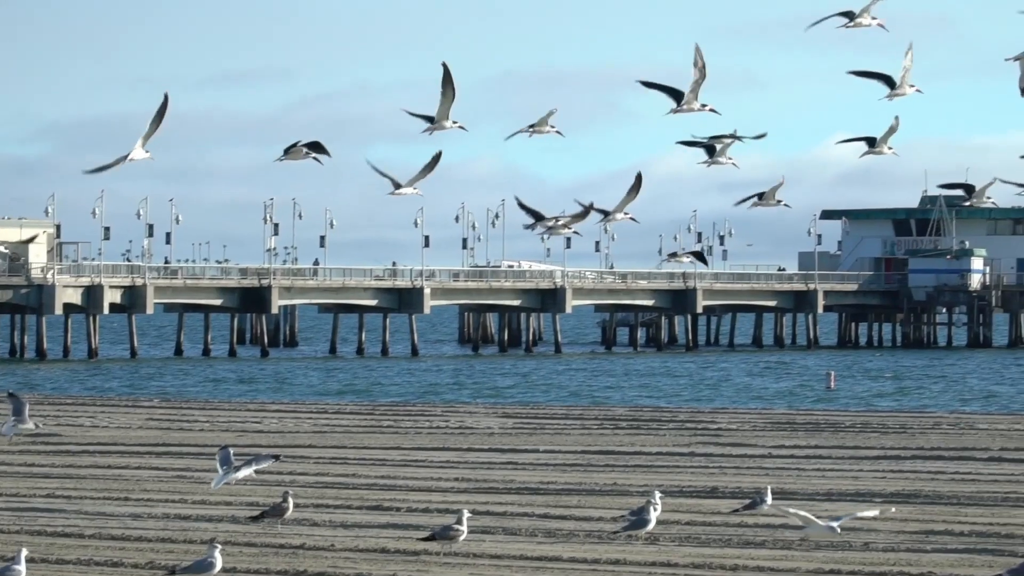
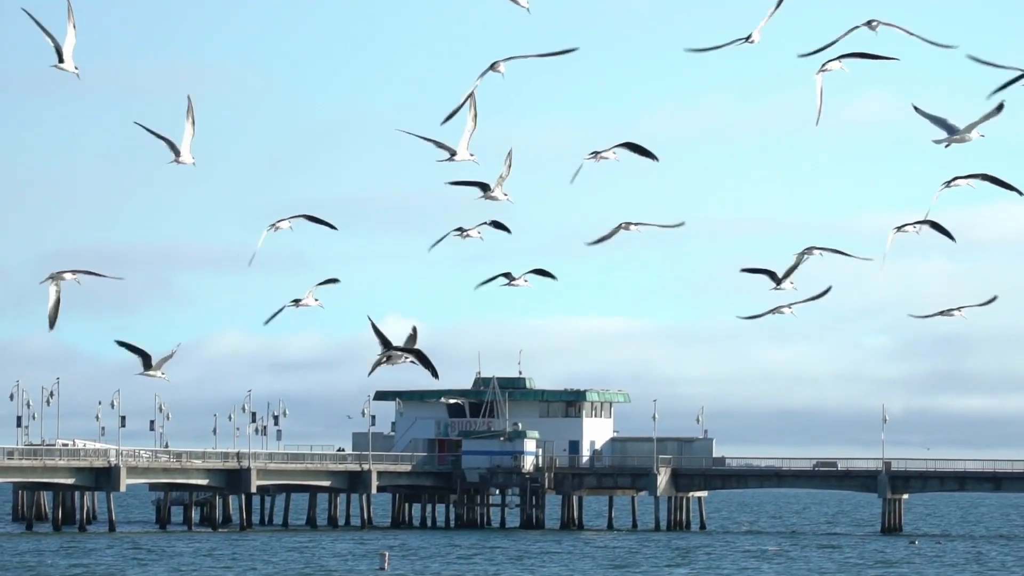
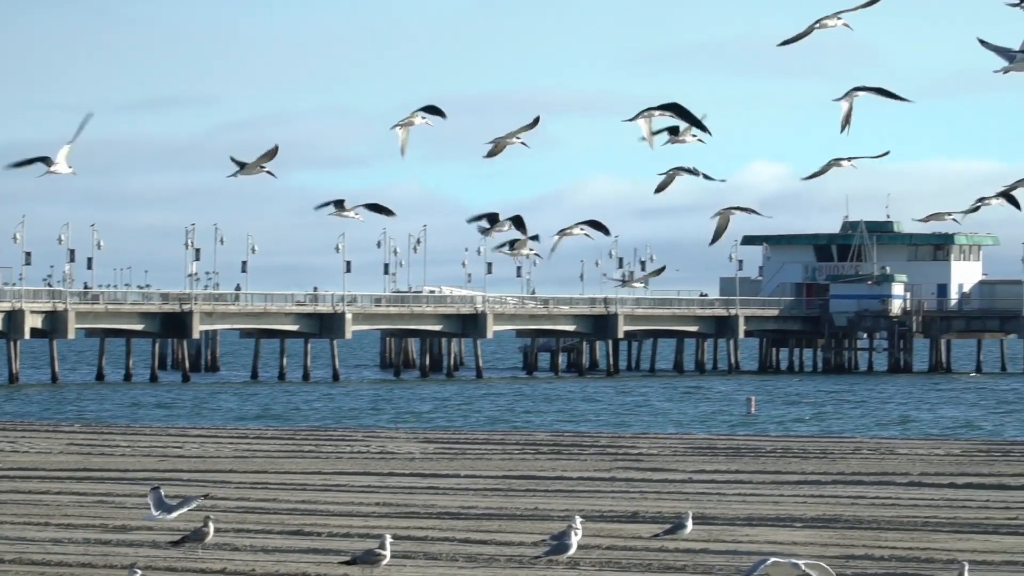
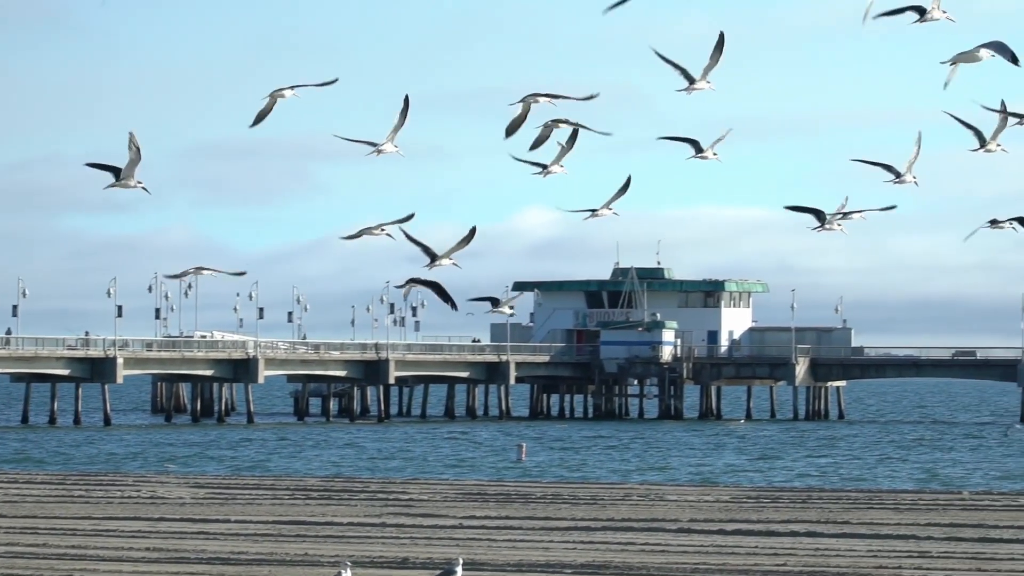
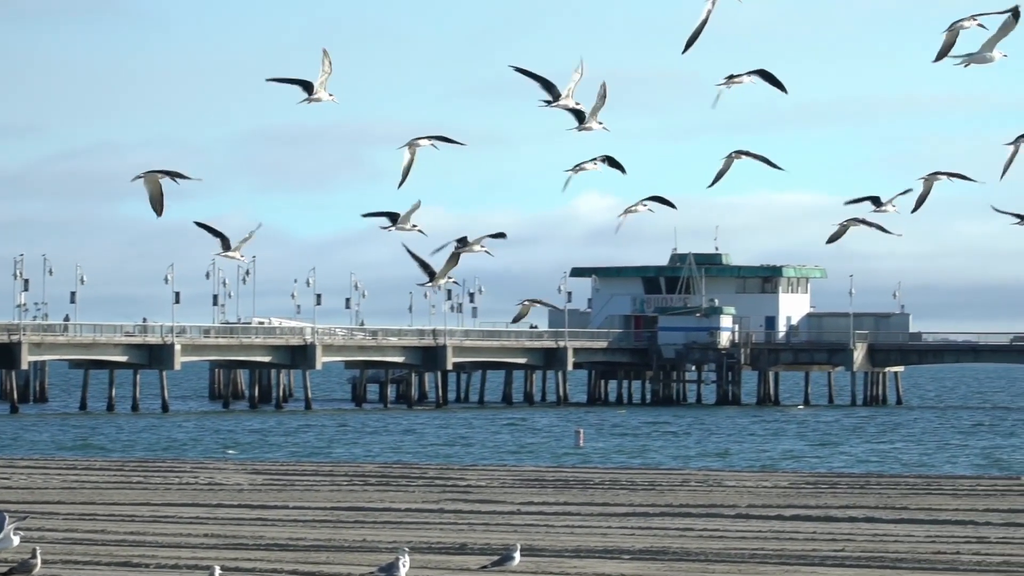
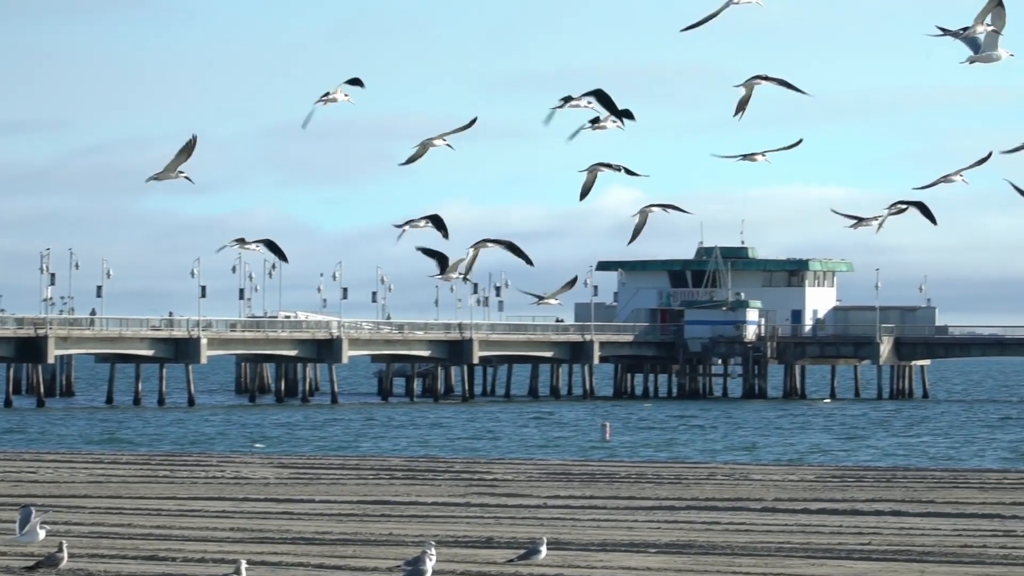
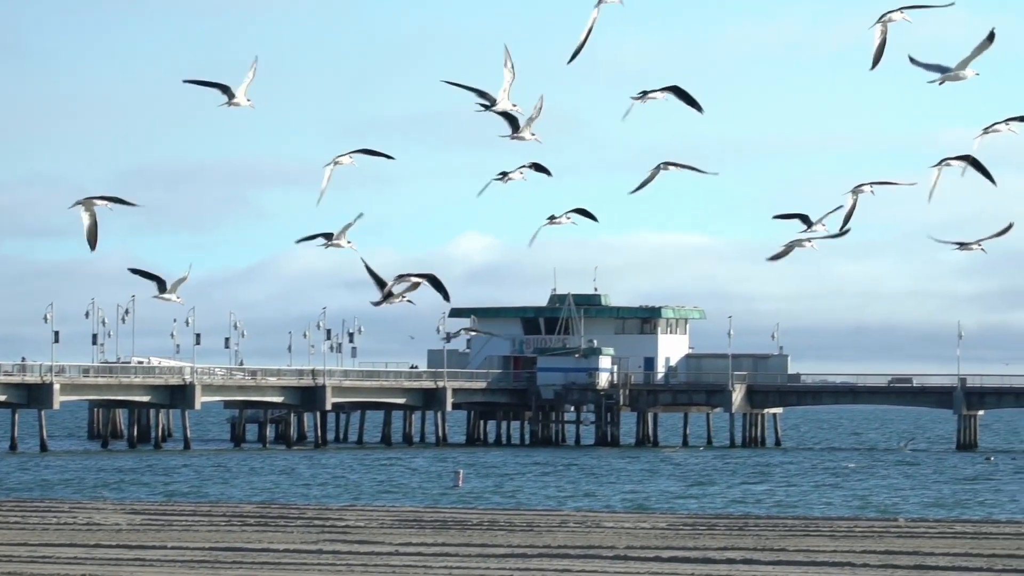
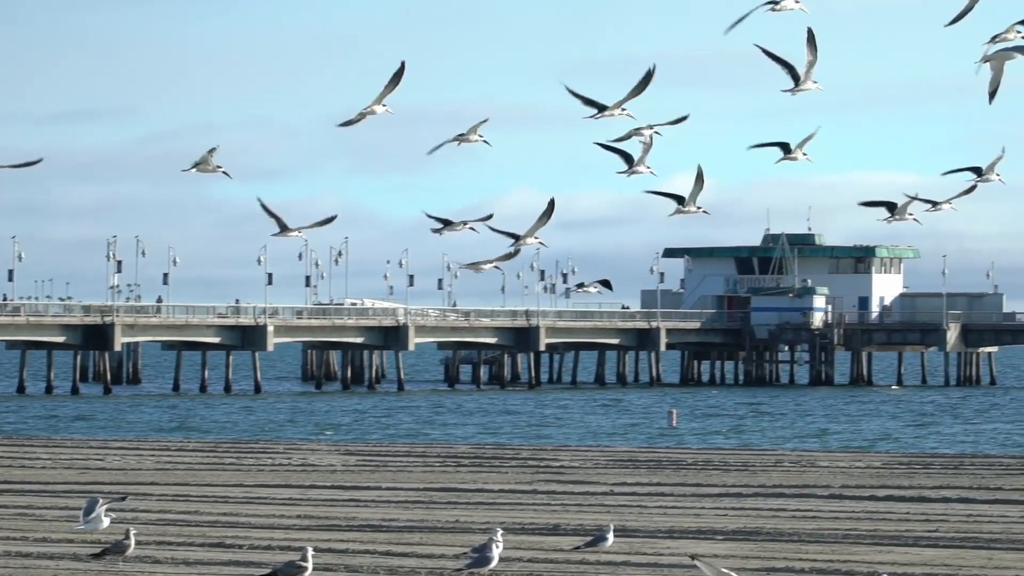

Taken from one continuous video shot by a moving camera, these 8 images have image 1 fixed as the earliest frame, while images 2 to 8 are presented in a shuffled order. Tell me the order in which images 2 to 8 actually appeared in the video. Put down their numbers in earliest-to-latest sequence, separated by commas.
3, 8, 6, 5, 4, 7, 2
